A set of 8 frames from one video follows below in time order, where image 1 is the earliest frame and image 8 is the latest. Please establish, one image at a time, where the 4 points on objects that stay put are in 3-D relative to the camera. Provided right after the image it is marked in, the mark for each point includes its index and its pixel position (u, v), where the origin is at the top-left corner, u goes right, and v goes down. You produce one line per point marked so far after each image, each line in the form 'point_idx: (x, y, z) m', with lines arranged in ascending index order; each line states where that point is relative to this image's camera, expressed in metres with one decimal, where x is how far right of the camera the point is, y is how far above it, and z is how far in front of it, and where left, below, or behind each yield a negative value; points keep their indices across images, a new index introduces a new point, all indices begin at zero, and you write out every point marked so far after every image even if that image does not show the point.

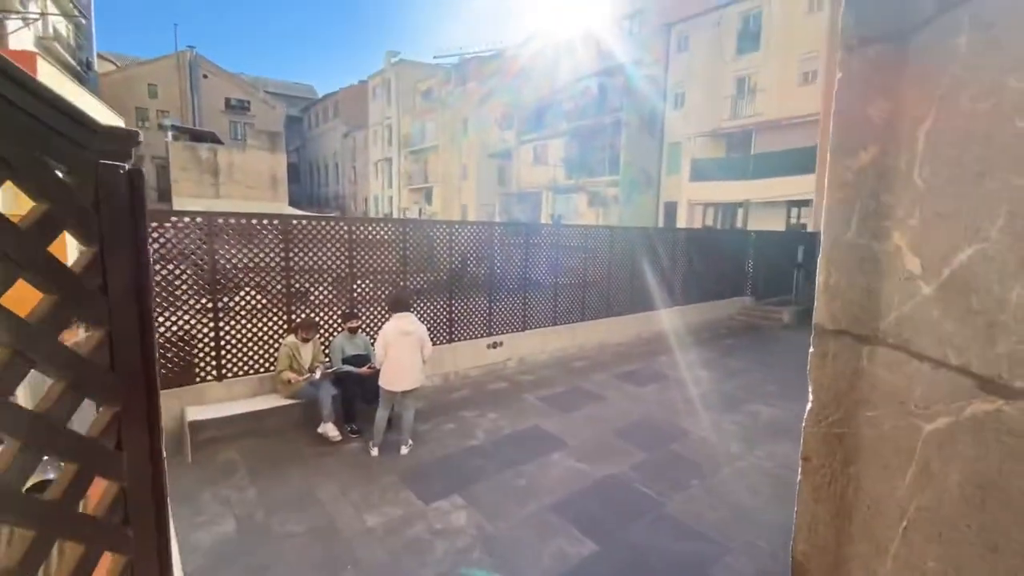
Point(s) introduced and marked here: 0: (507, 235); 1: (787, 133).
0: (-0.1, +0.8, +7.4) m
1: (+9.4, +5.3, +16.0) m
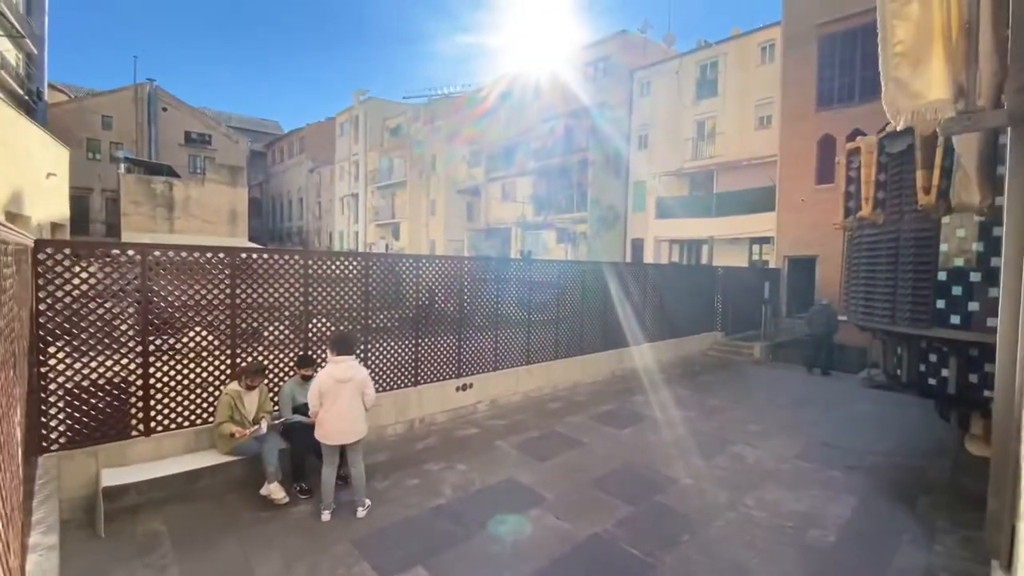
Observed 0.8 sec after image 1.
0: (-0.5, +0.2, +7.1) m
1: (+8.3, +4.1, +16.6) m
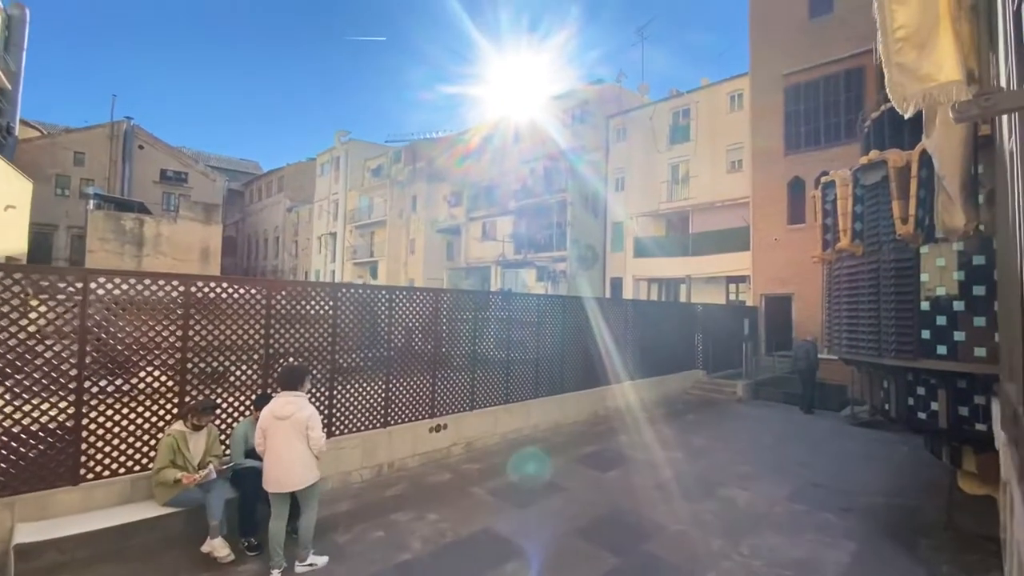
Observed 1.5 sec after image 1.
0: (-0.8, -0.3, +6.9) m
1: (+7.5, +2.7, +17.0) m
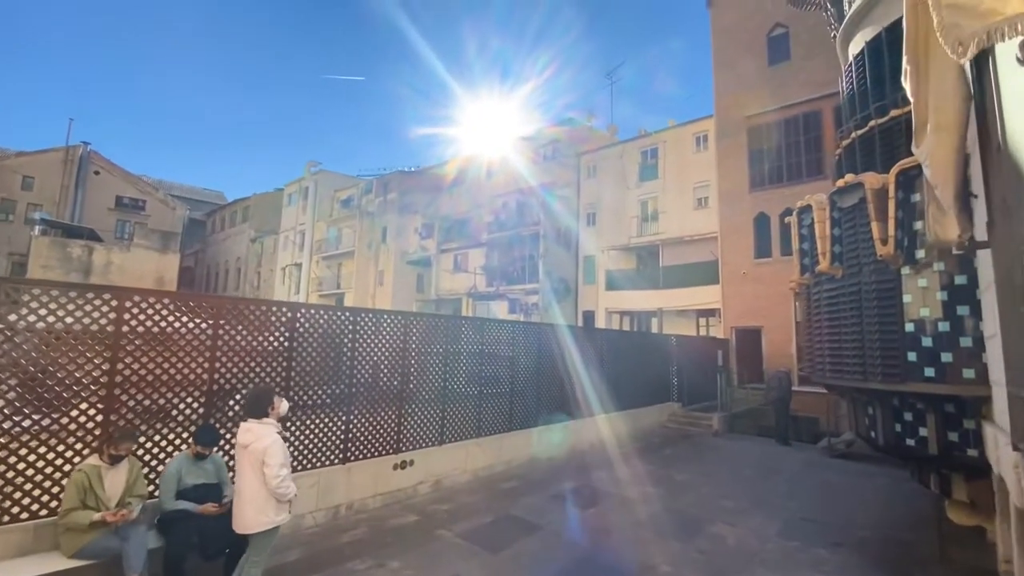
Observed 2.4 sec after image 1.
0: (-1.2, -0.6, +6.5) m
1: (+6.5, +1.5, +17.4) m
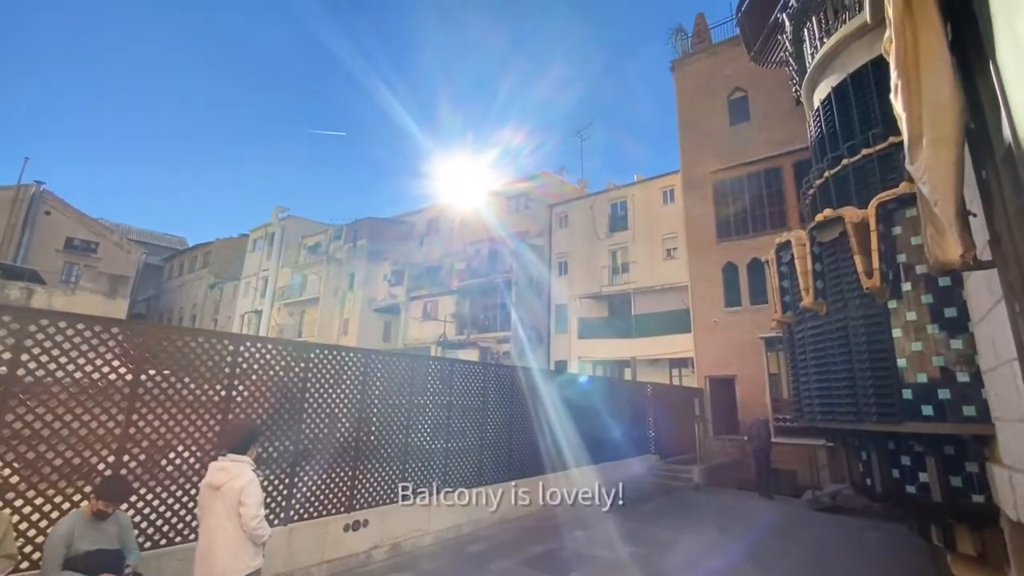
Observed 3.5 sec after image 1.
0: (-1.6, -1.1, +5.9) m
1: (+5.5, -0.4, +17.5) m
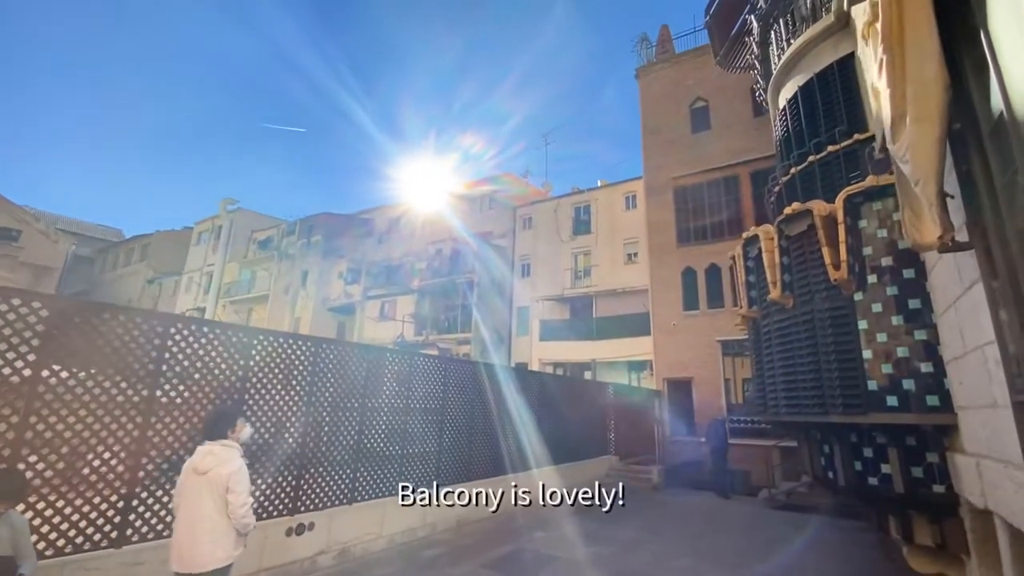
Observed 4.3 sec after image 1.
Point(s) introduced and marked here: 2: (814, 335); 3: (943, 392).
0: (-2.0, -0.9, +5.5) m
1: (+4.0, -0.5, +17.6) m
2: (+2.8, -0.4, +4.4) m
3: (+3.2, -0.8, +3.5) m
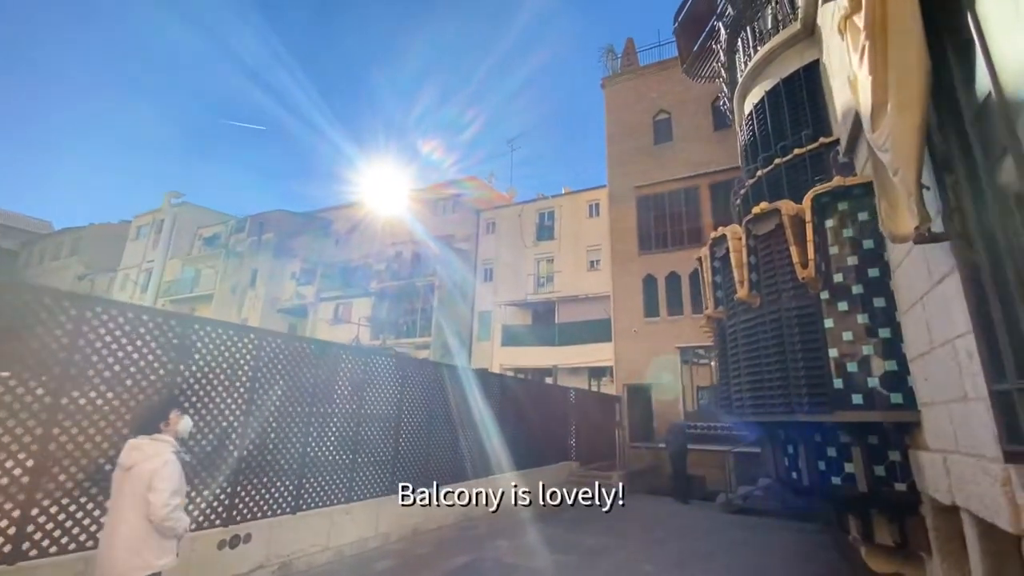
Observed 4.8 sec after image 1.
0: (-2.4, -0.8, +5.1) m
1: (+2.6, -0.8, +17.7) m
2: (+2.5, -0.4, +4.4) m
3: (+3.0, -0.8, +3.5) m
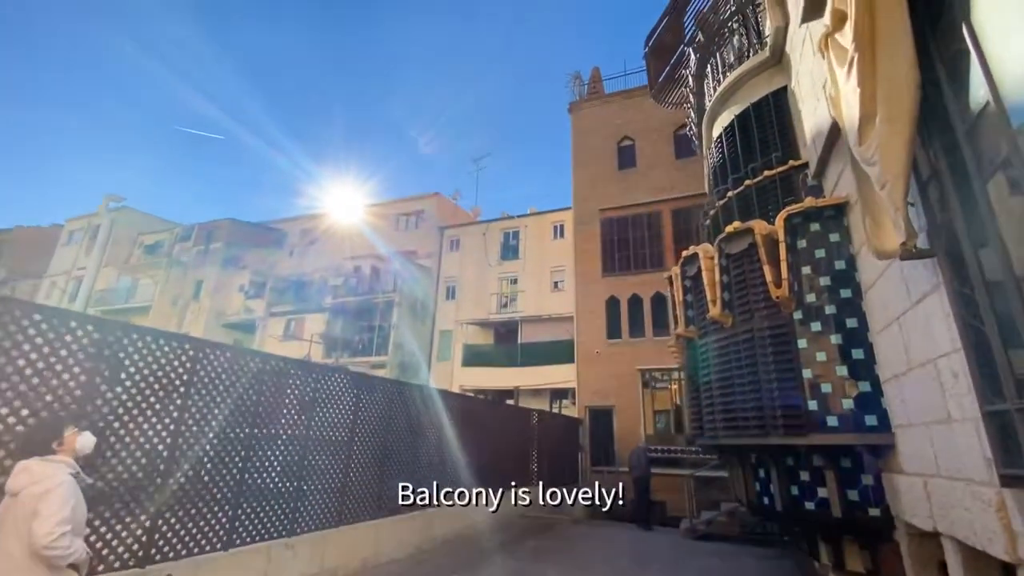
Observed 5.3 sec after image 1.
0: (-2.8, -0.9, +4.6) m
1: (+1.1, -1.6, +17.5) m
2: (+2.2, -0.6, +4.3) m
3: (+2.7, -0.9, +3.5) m
